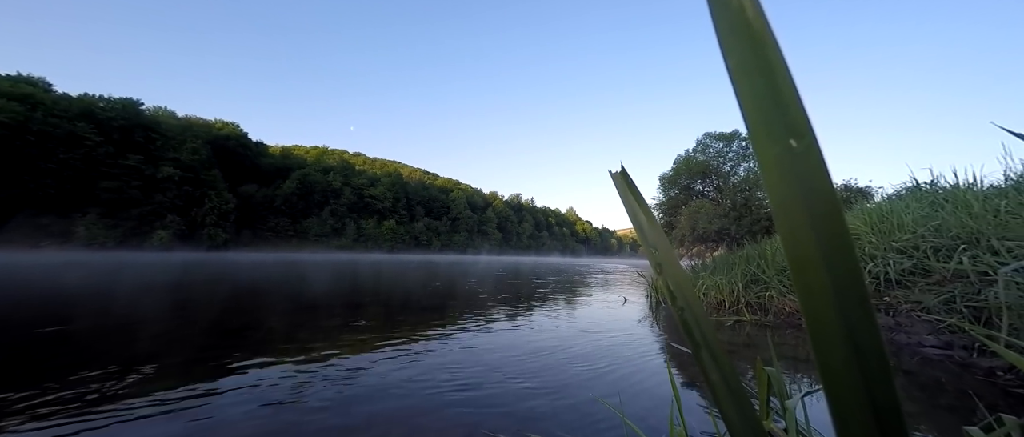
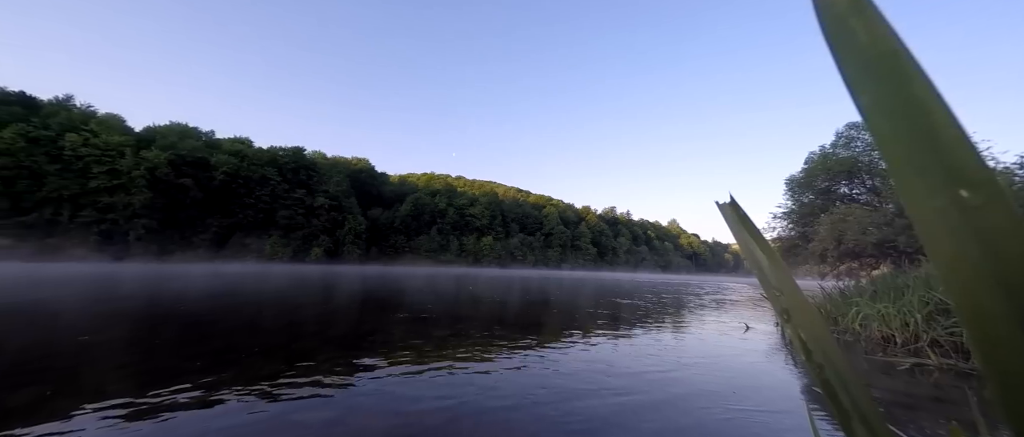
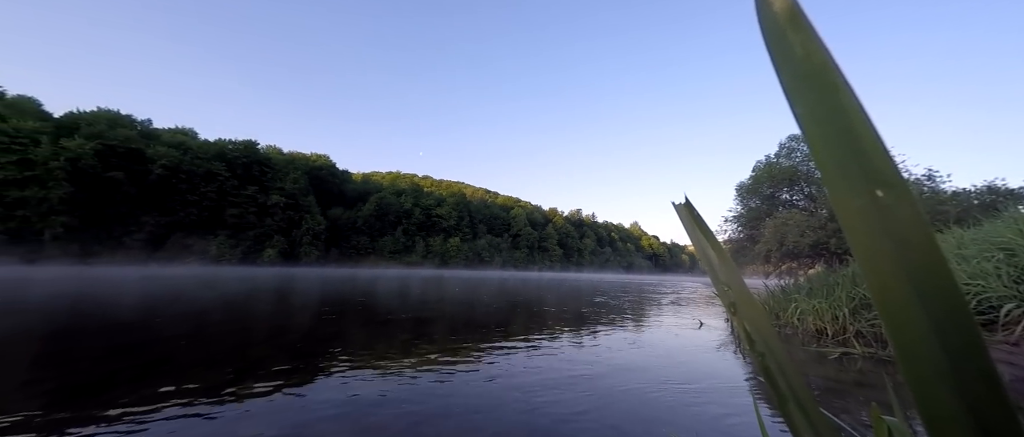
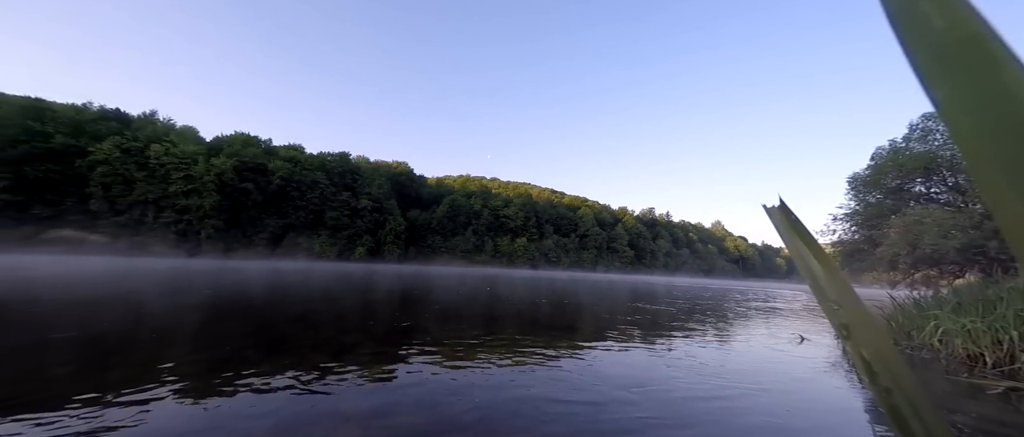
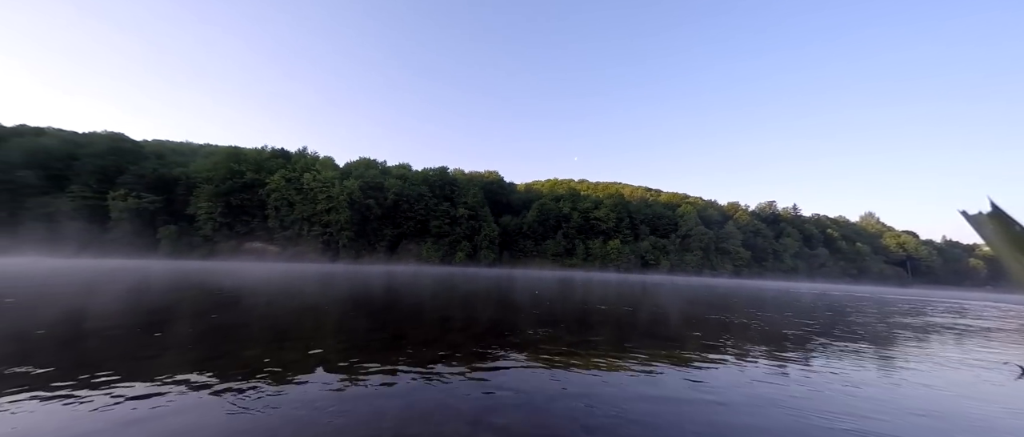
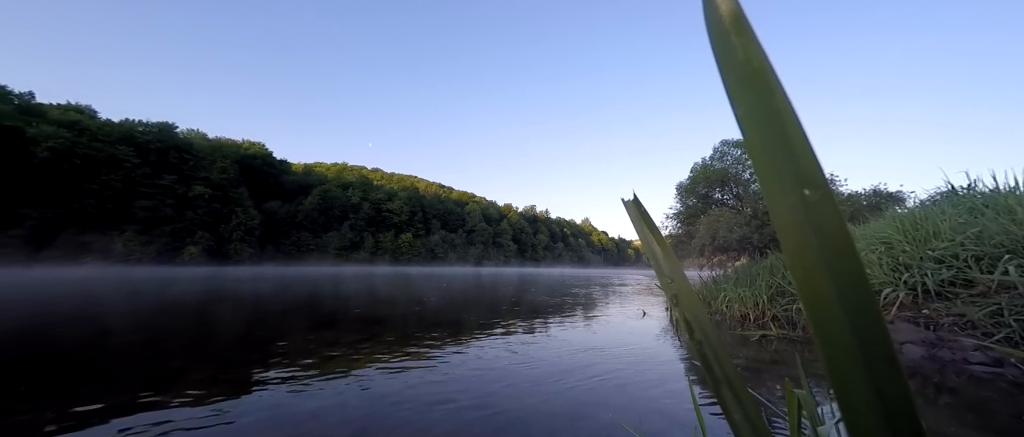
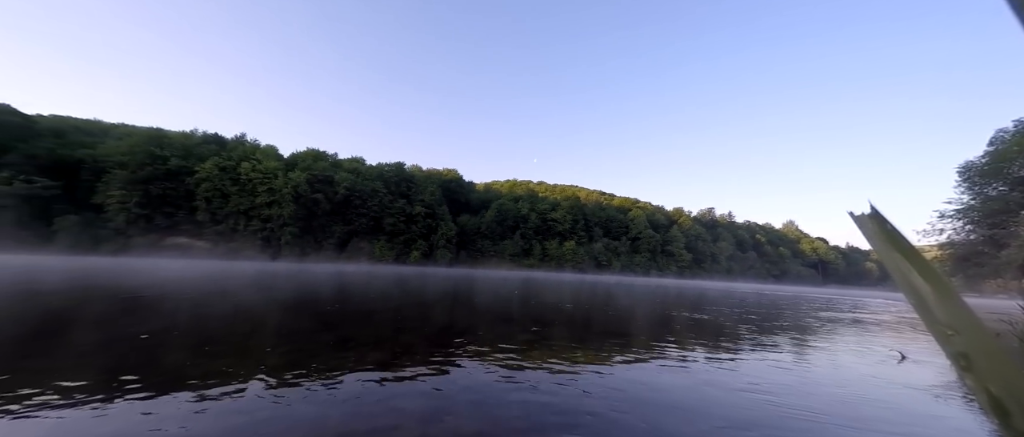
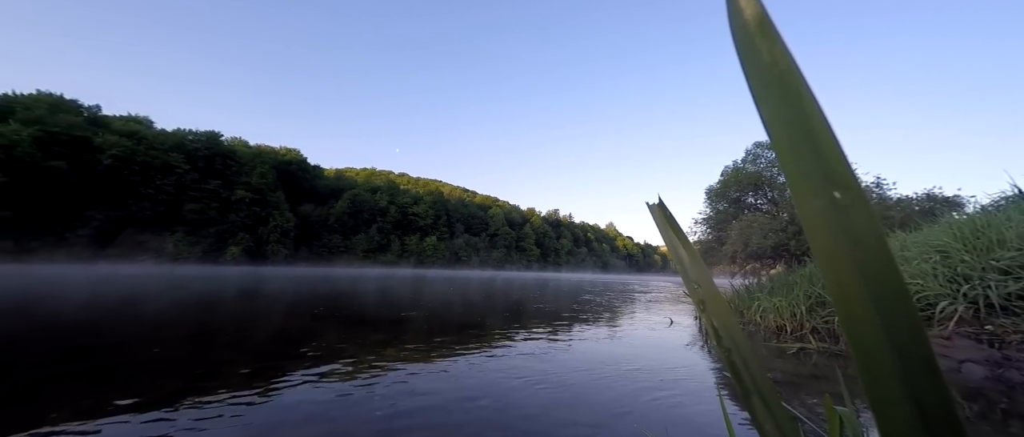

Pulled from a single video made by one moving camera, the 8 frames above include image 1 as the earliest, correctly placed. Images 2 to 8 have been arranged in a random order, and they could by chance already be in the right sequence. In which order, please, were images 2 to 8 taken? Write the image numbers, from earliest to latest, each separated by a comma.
6, 8, 3, 2, 4, 7, 5
